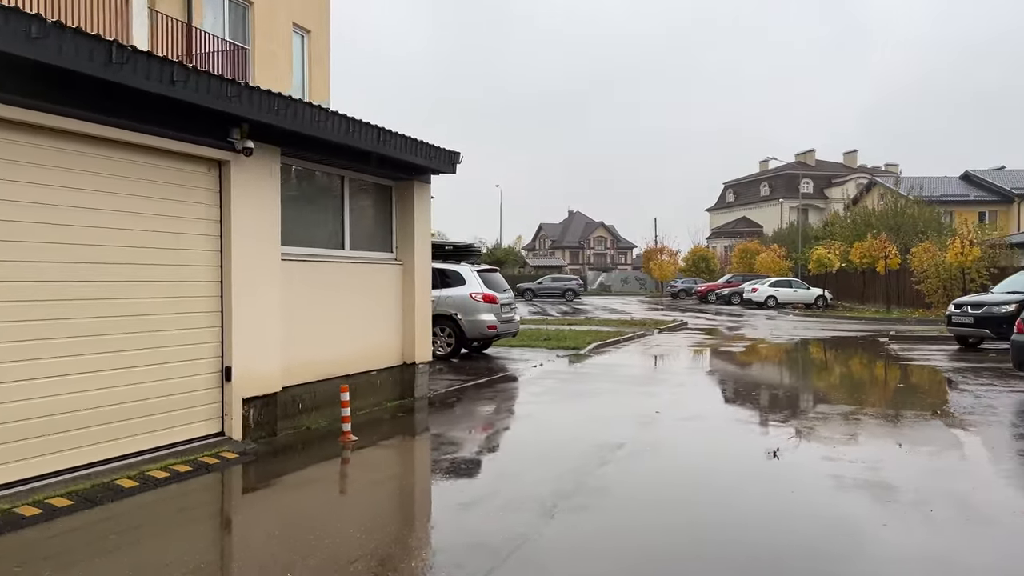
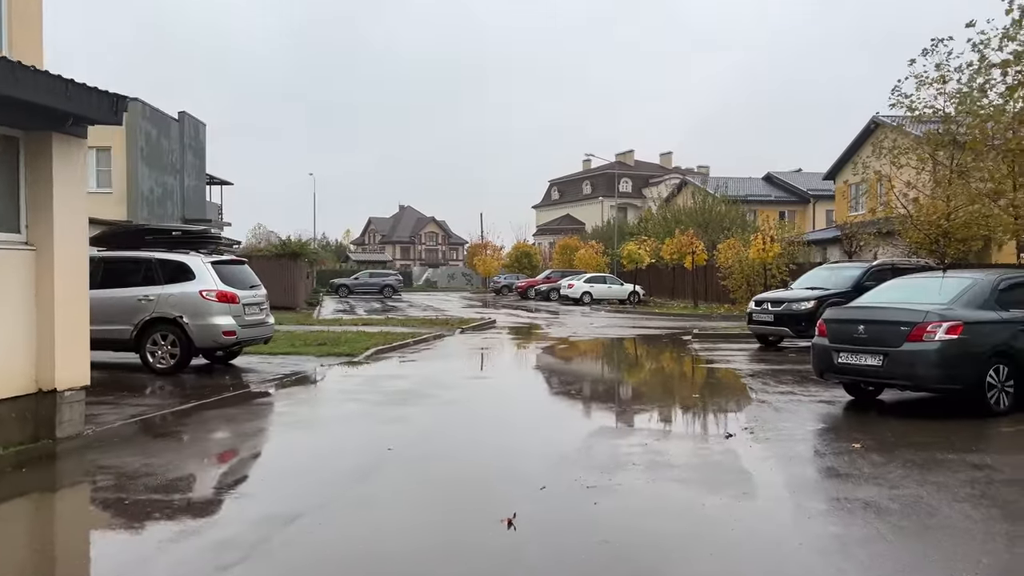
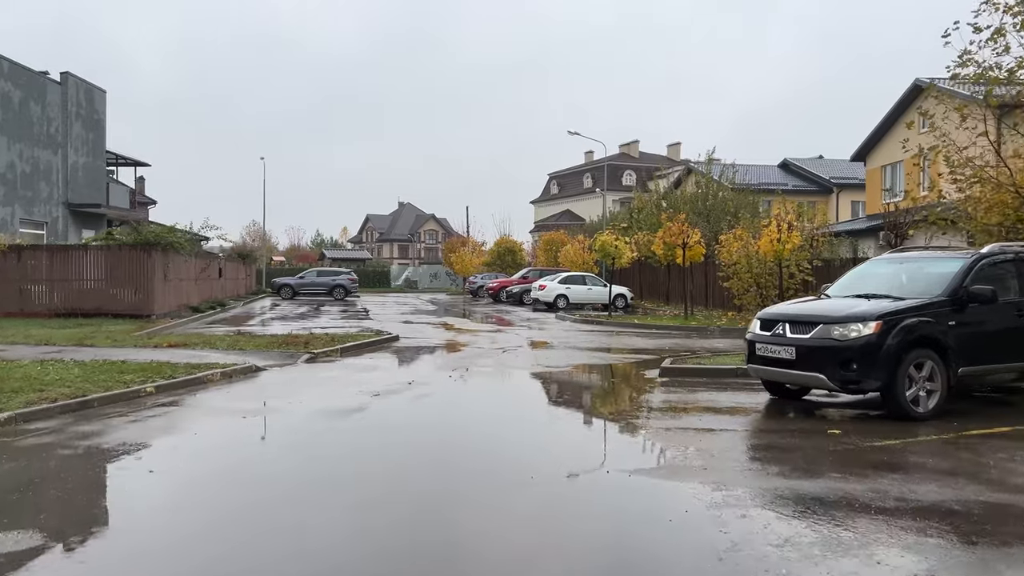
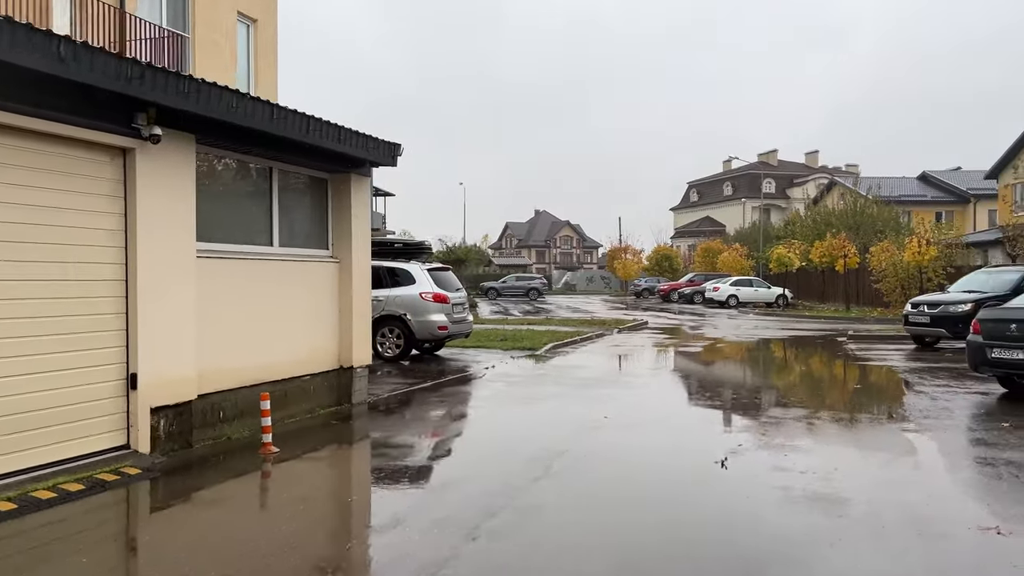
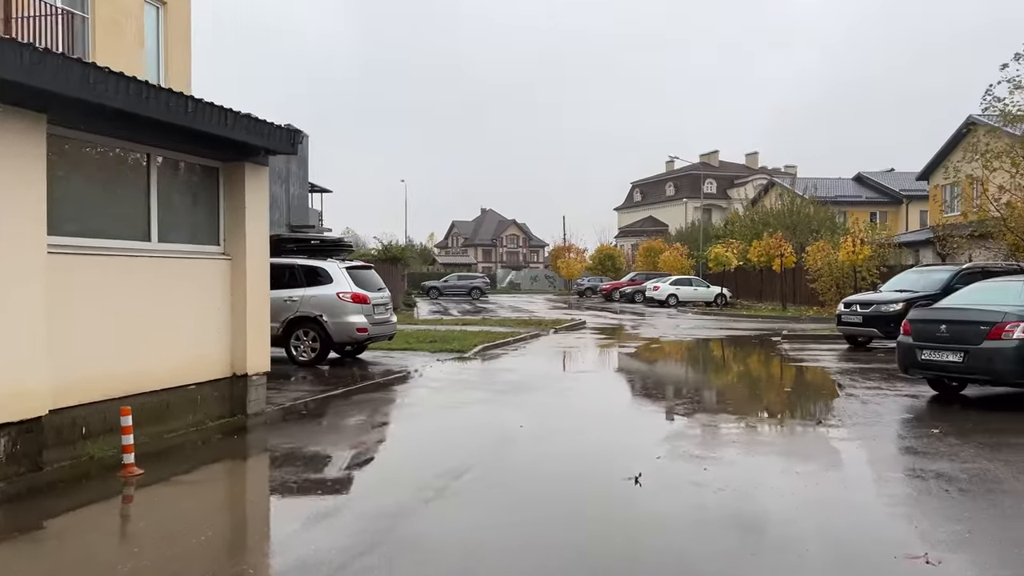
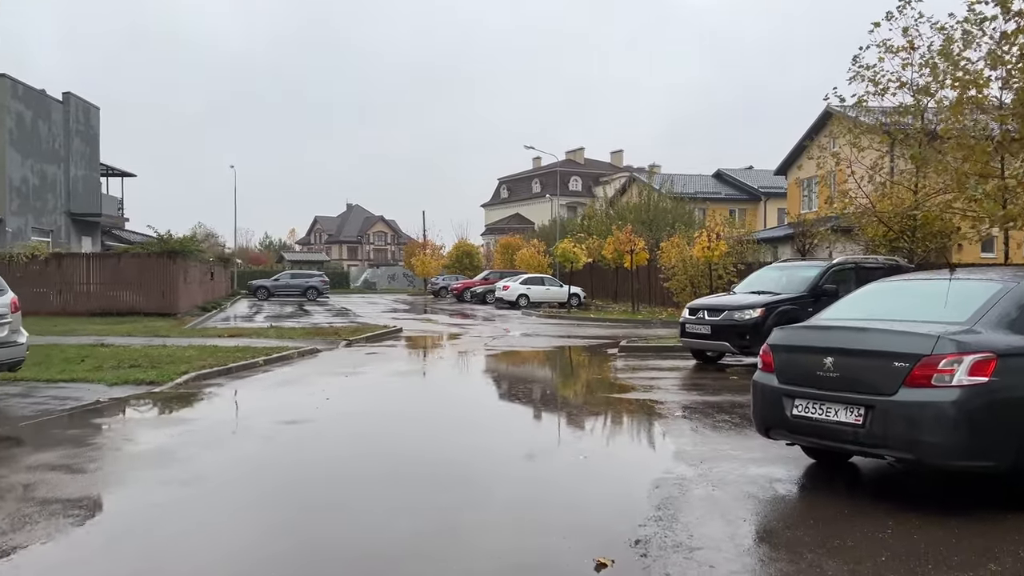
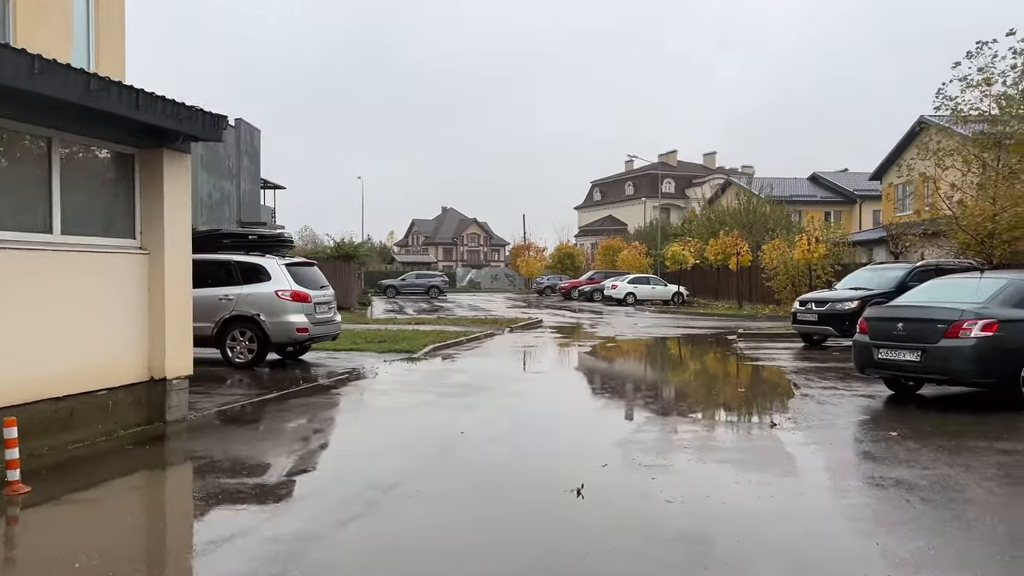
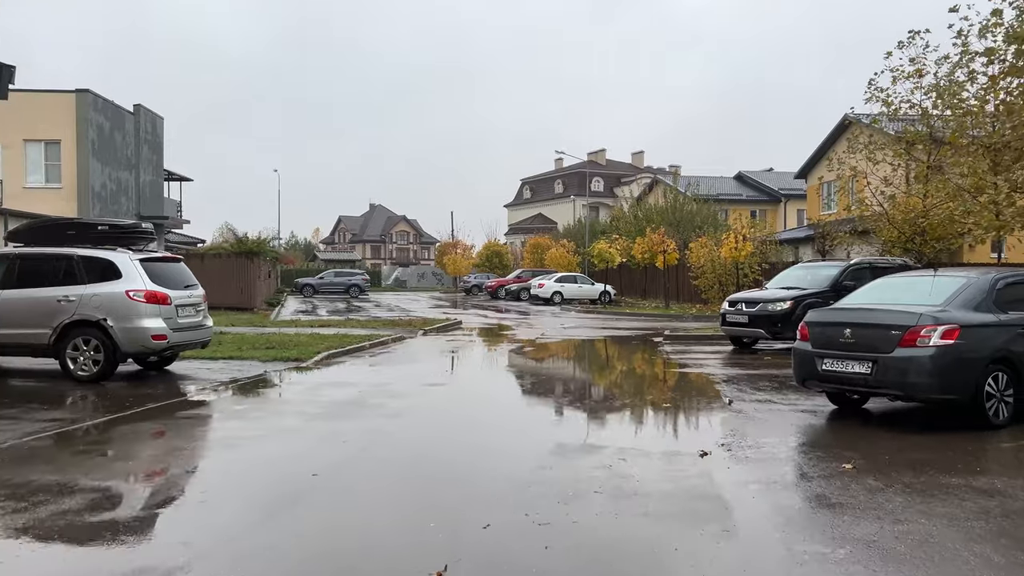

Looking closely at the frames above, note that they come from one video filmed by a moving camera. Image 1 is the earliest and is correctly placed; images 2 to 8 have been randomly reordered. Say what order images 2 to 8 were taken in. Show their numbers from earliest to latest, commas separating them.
4, 5, 7, 2, 8, 6, 3
